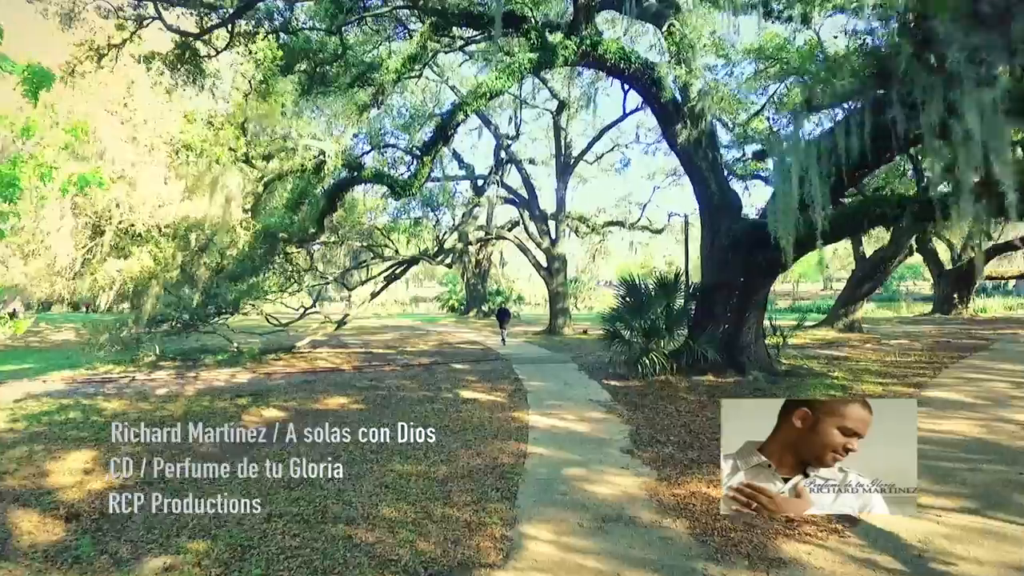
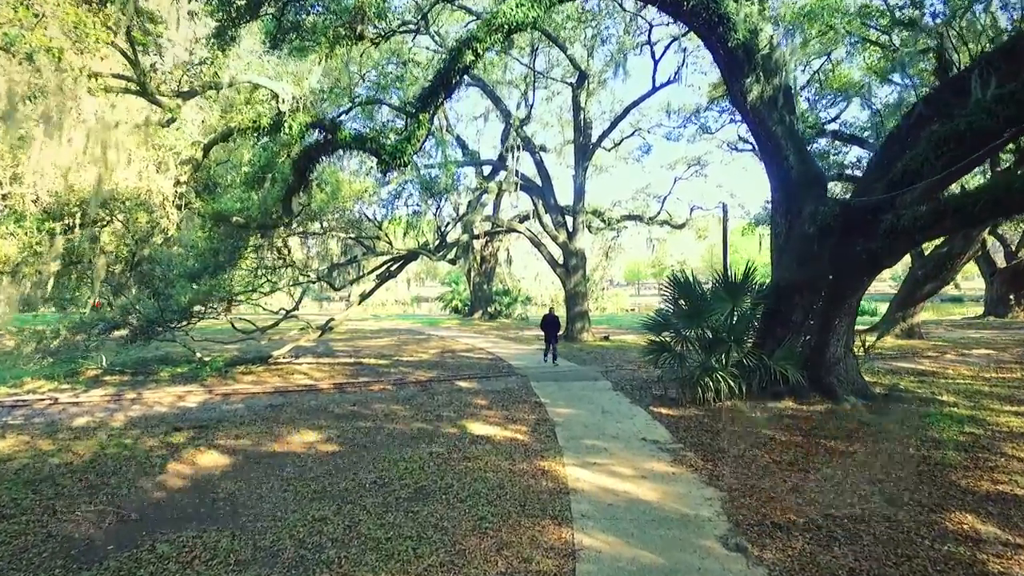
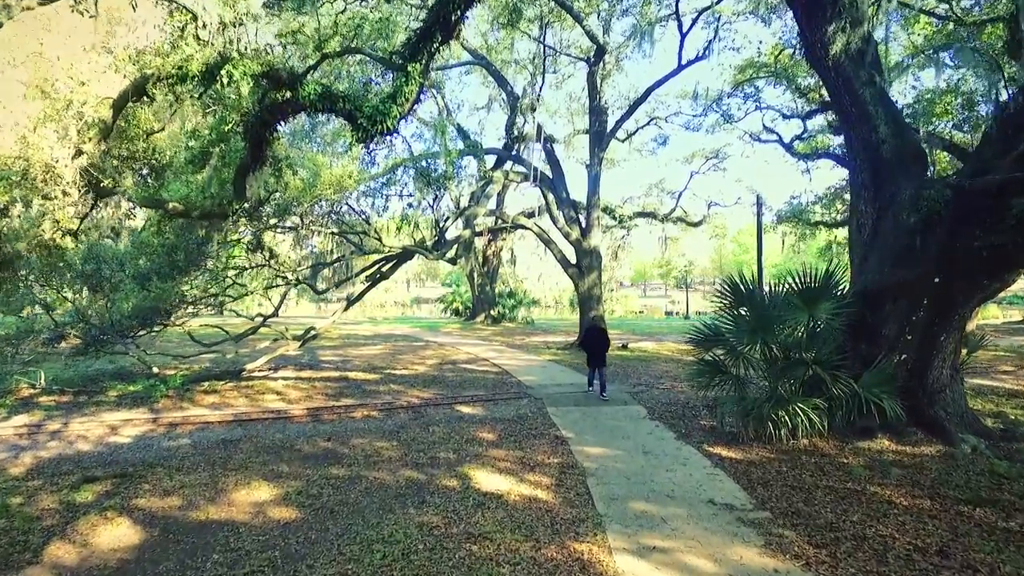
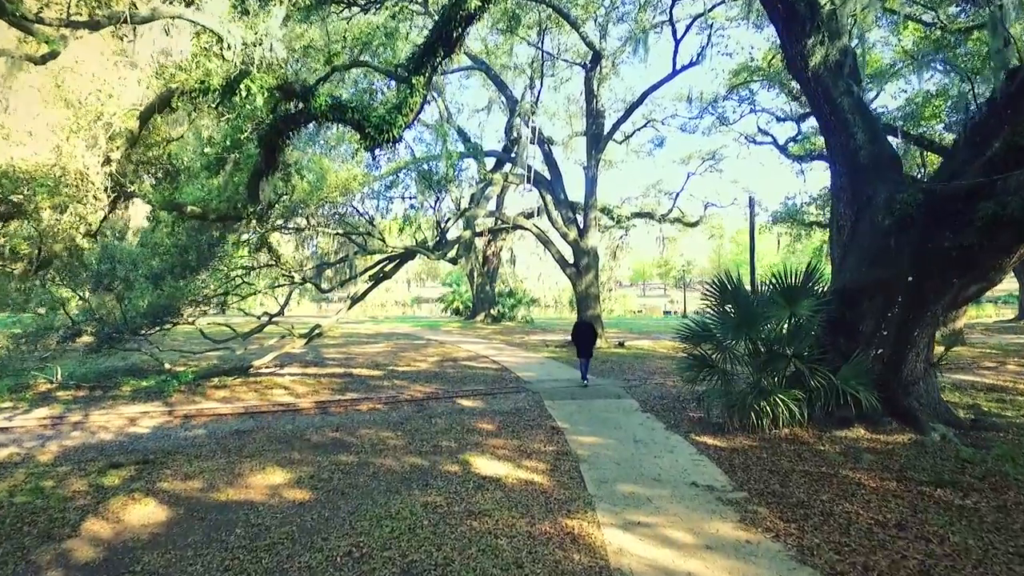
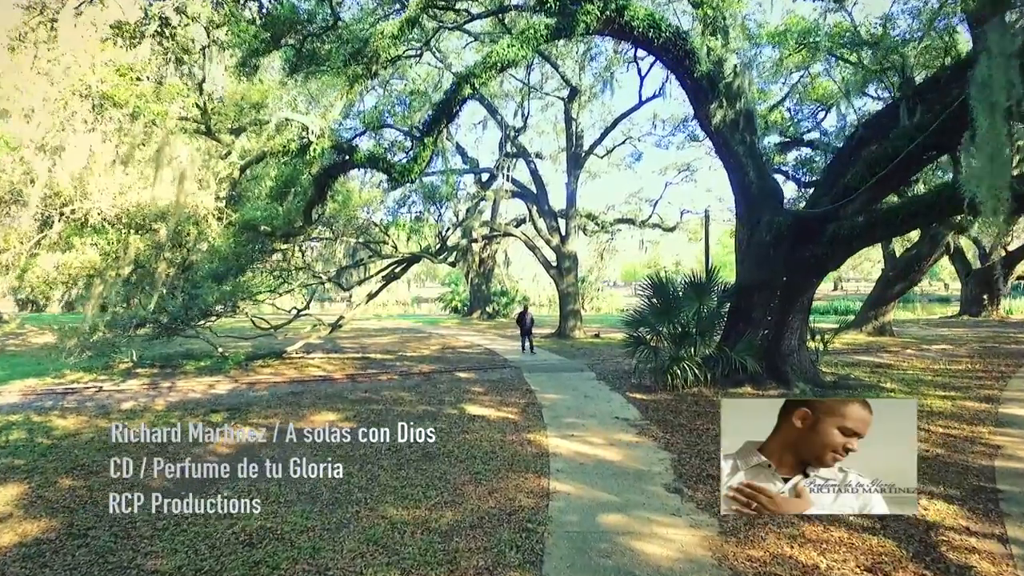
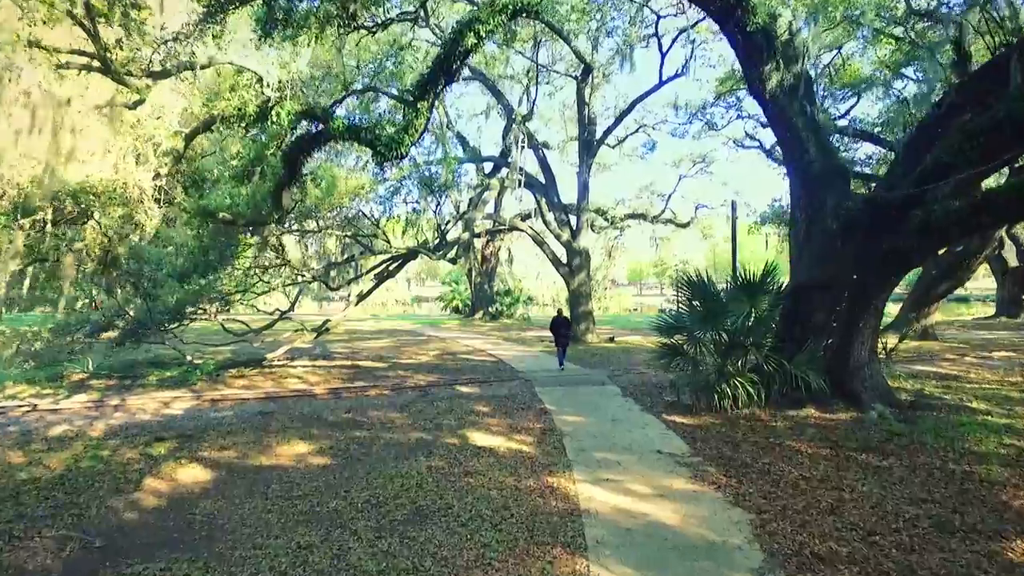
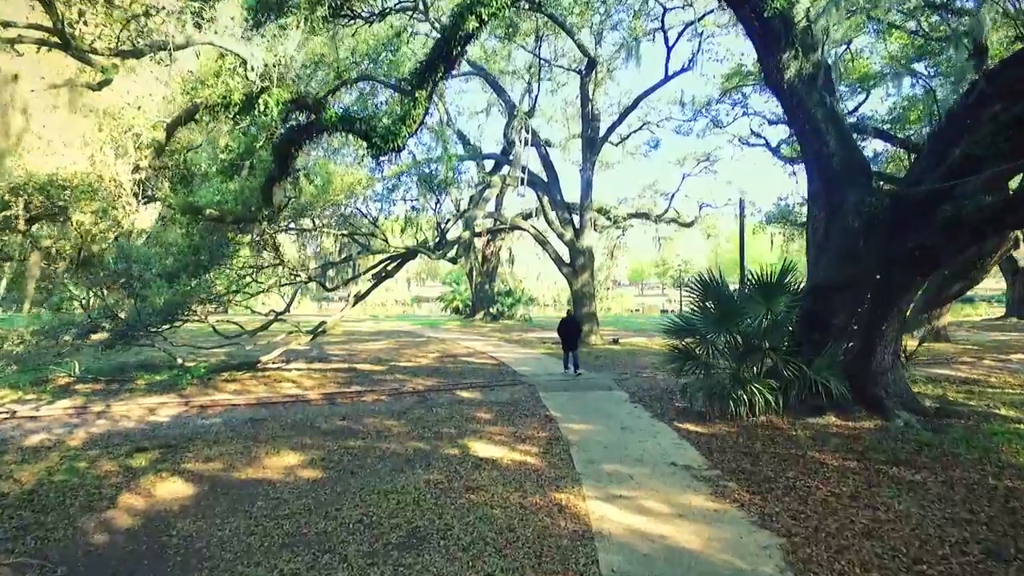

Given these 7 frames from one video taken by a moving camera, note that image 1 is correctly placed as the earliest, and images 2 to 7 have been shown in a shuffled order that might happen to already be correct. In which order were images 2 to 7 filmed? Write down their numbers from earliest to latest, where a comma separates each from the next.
5, 2, 6, 7, 4, 3
